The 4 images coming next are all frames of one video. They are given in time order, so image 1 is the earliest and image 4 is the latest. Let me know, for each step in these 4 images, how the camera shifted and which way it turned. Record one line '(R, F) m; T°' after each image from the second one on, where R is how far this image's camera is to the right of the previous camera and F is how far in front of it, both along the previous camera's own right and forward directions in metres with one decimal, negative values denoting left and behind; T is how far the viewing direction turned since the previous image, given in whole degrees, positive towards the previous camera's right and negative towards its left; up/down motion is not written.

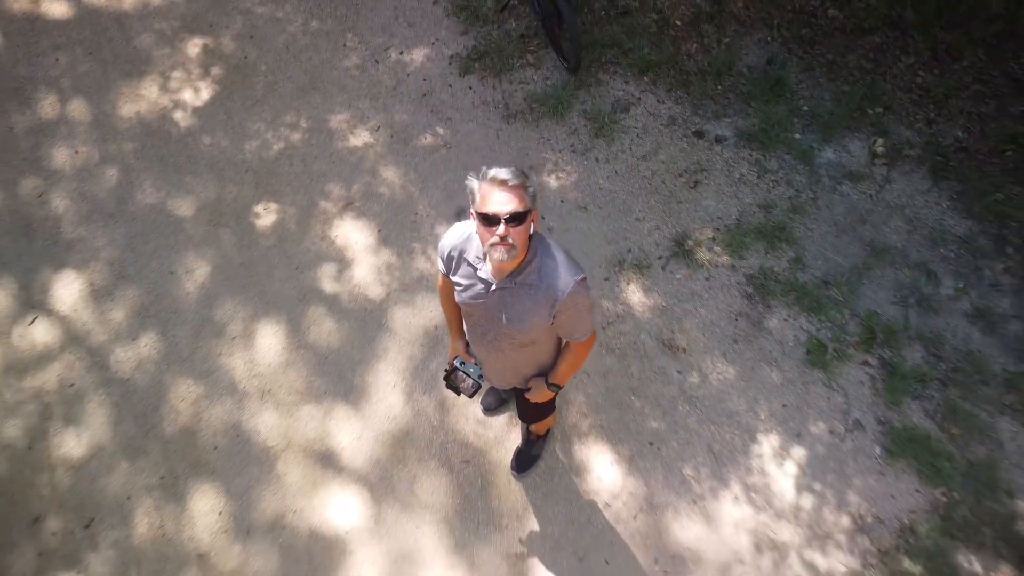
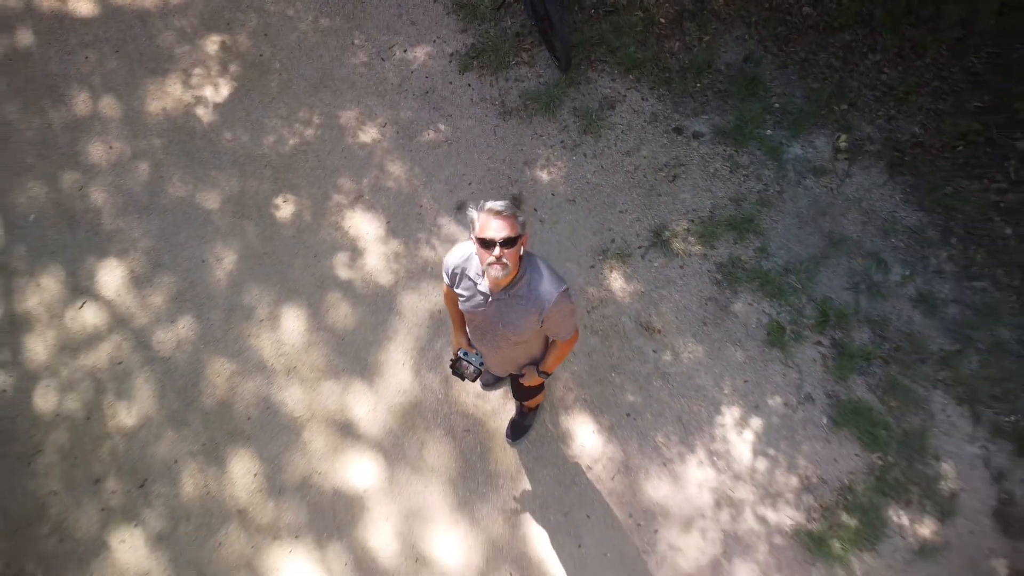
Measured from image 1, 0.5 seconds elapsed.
(0.0, -0.4) m; 0°
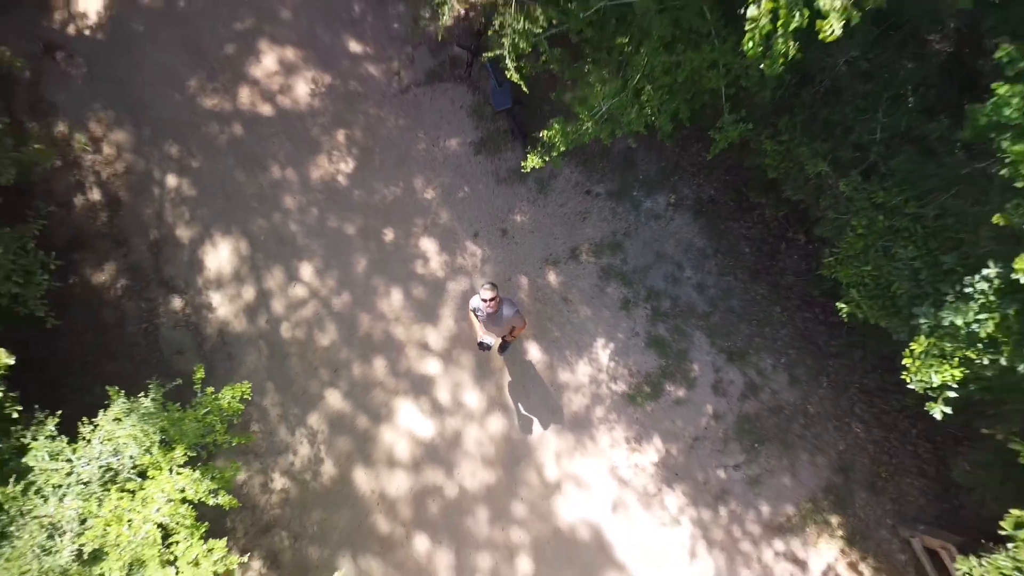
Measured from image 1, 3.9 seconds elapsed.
(+0.1, -4.0) m; 0°
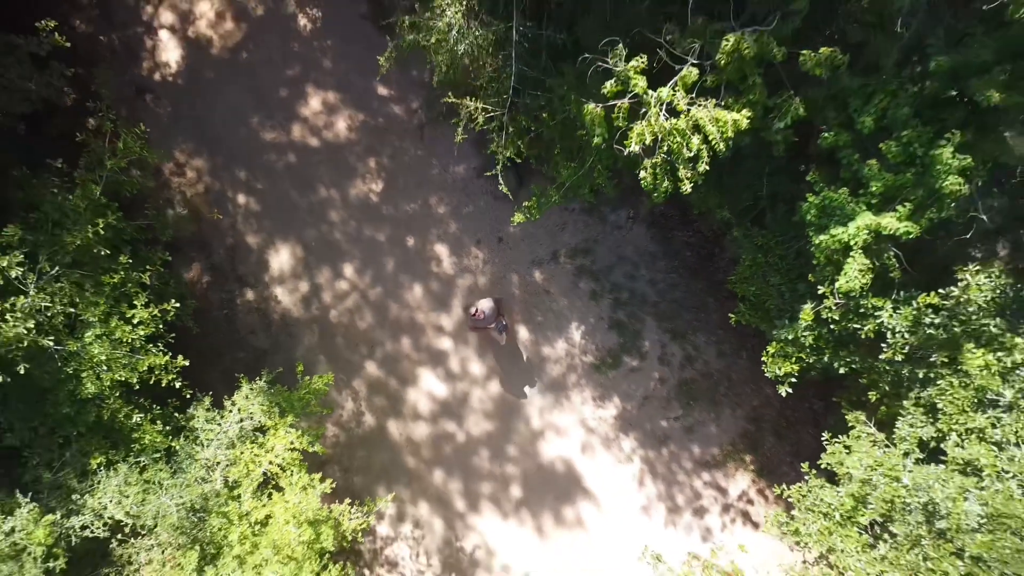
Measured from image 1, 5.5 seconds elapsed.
(+0.1, -2.4) m; 0°
